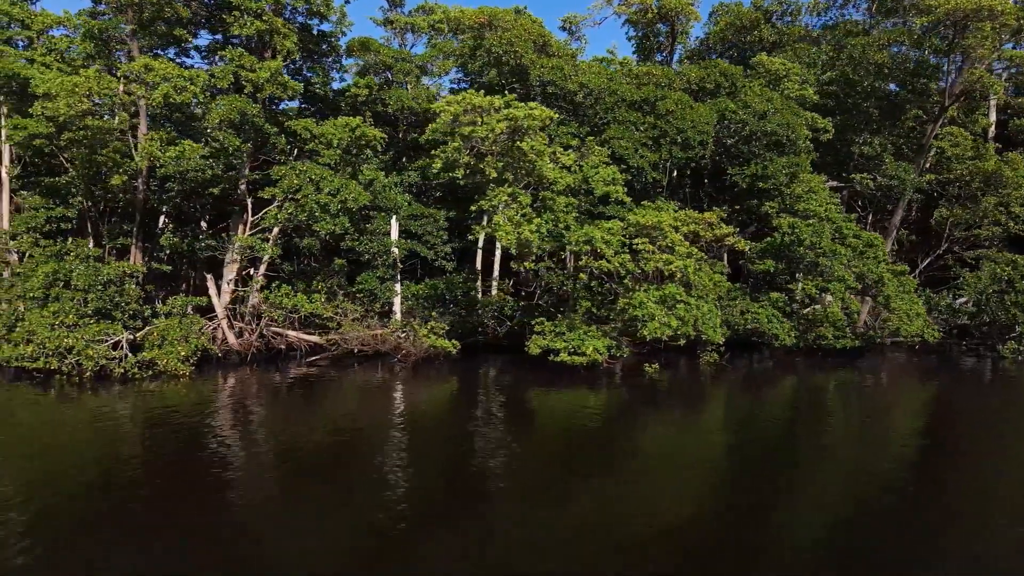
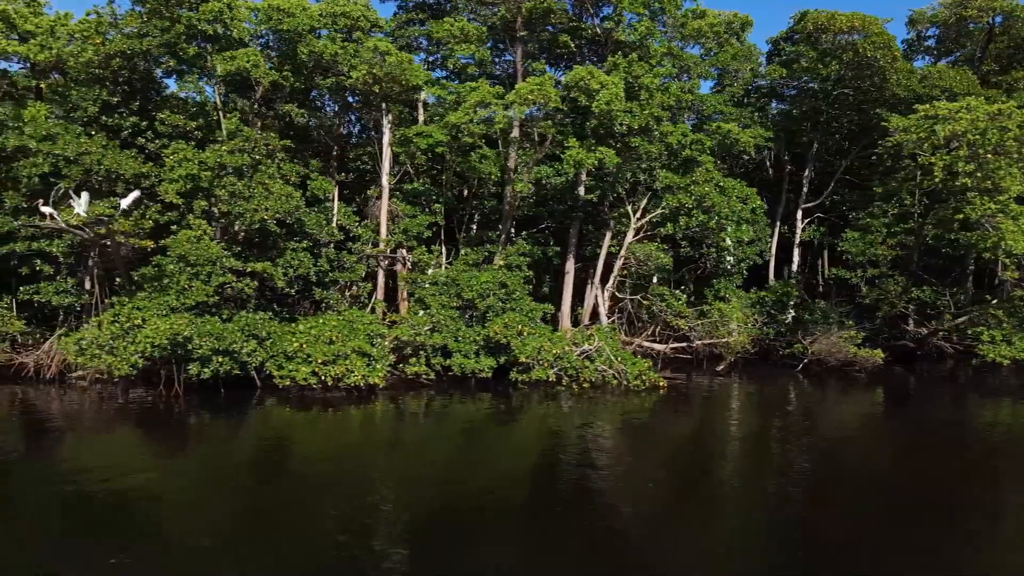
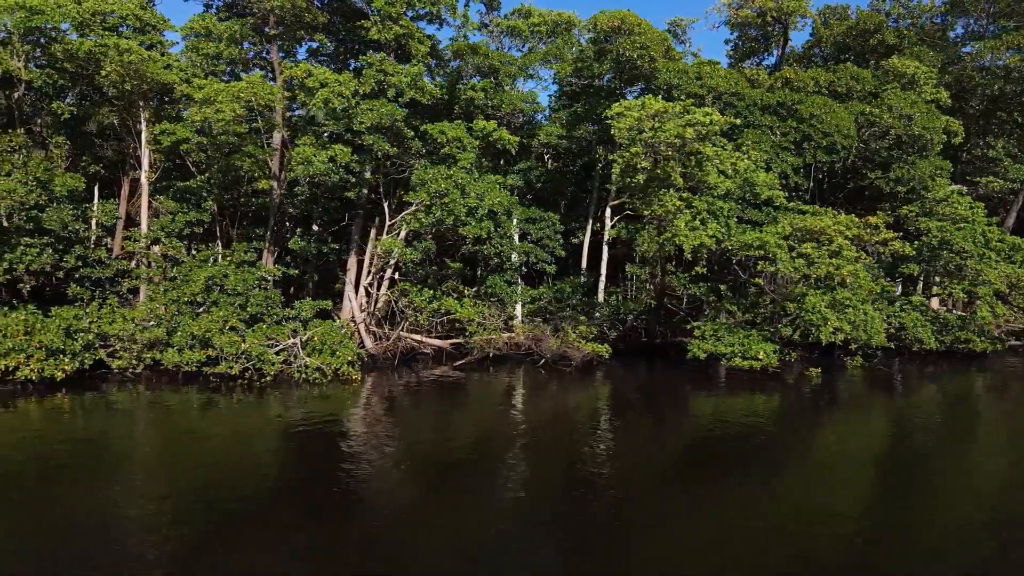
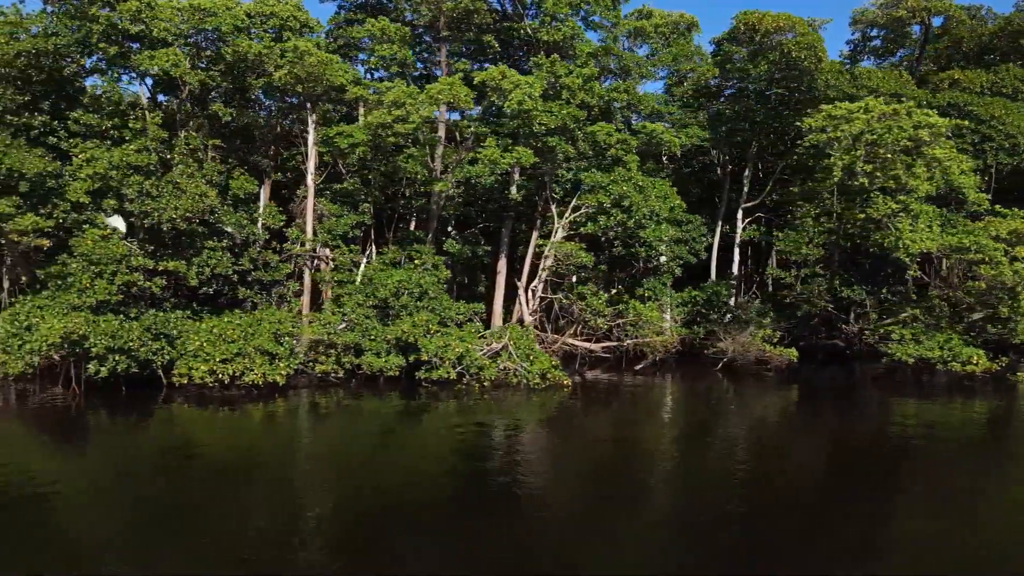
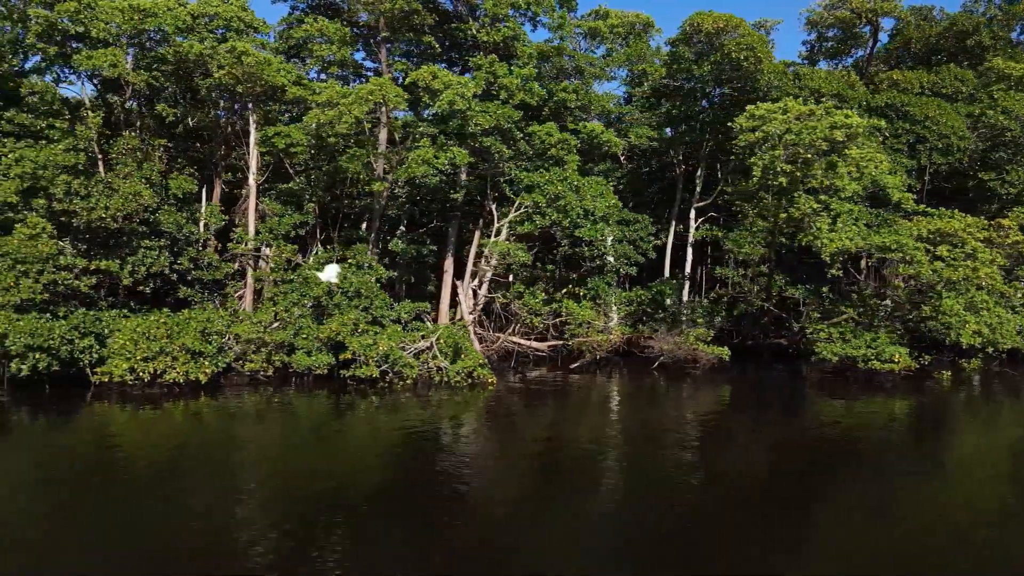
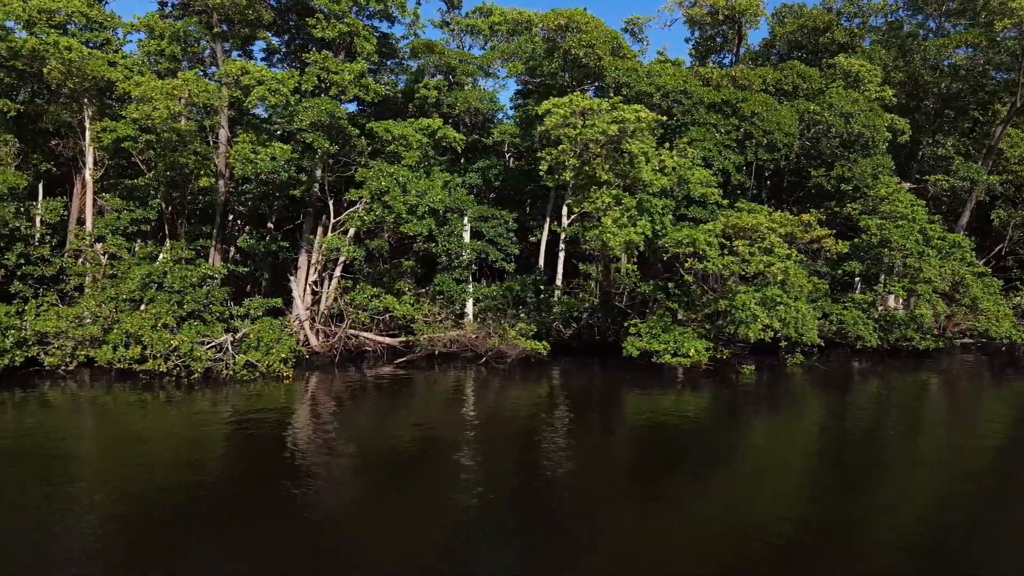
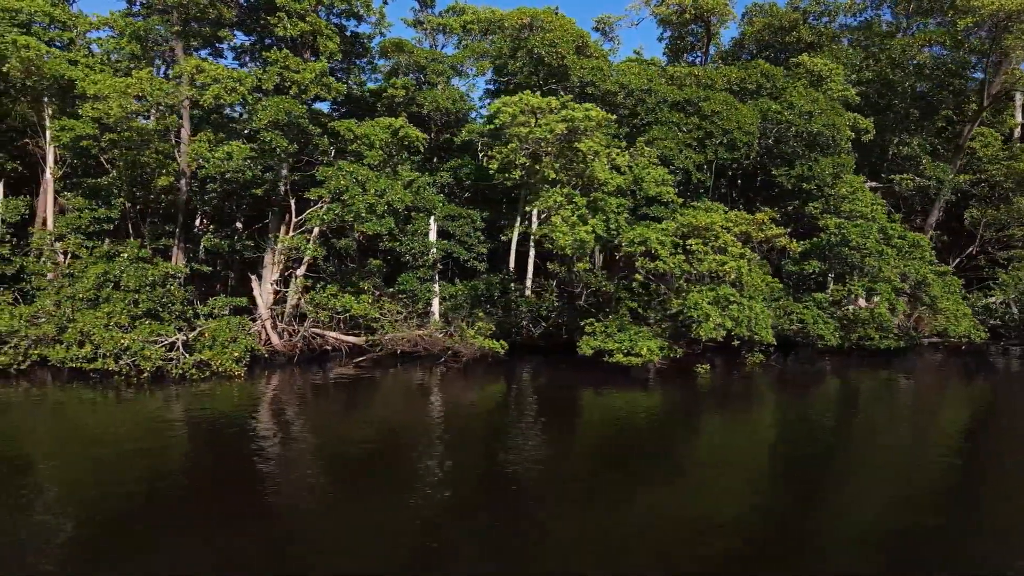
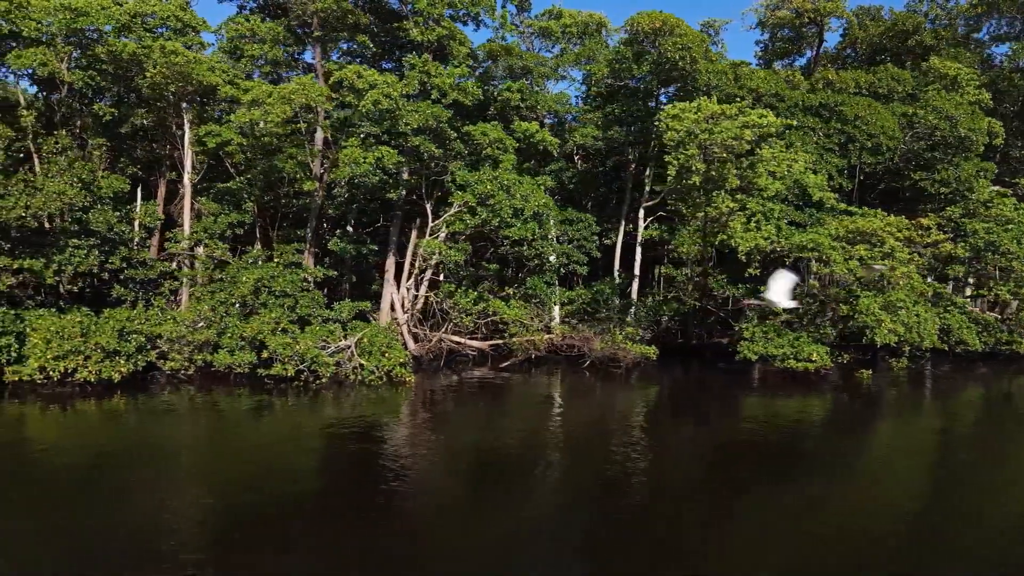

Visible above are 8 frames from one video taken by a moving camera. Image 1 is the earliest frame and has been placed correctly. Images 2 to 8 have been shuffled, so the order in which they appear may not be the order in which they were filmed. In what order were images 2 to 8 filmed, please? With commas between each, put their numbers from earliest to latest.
7, 6, 3, 8, 5, 4, 2
